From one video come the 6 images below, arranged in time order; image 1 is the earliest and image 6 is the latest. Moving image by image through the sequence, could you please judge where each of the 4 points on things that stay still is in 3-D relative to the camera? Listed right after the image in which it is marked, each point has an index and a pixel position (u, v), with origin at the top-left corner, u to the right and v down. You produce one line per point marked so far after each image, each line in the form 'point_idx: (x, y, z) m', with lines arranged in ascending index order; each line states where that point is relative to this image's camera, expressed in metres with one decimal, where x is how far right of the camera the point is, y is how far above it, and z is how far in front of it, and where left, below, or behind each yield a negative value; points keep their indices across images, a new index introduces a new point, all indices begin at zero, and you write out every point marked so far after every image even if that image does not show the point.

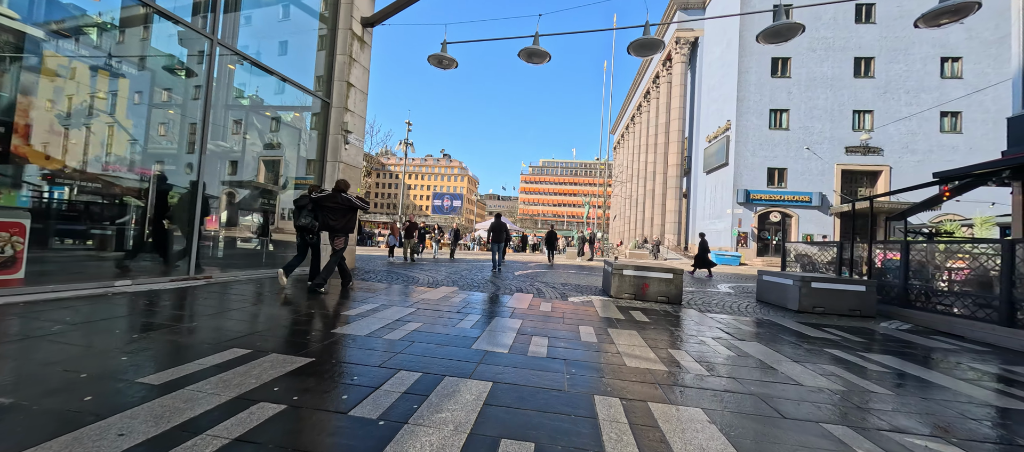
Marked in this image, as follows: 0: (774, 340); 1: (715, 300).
0: (+4.0, -1.7, +6.1) m
1: (+4.9, -1.8, +9.6) m
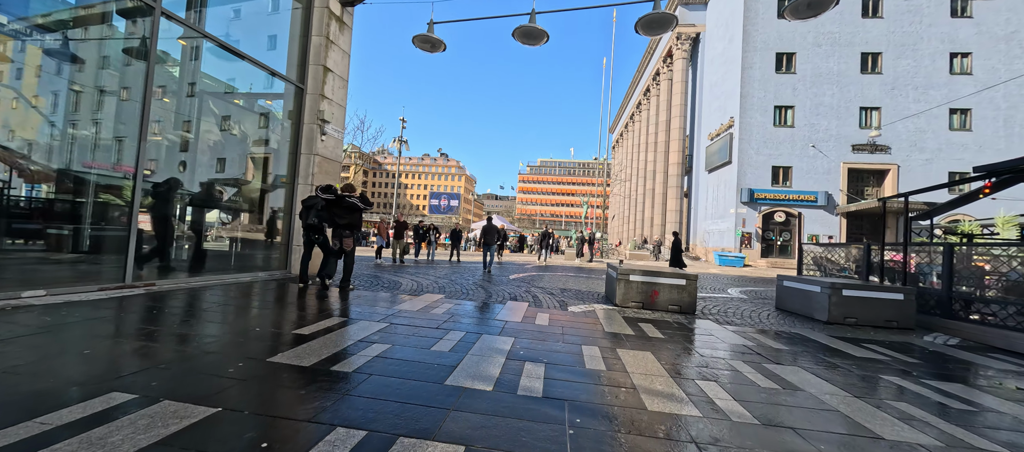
0: (+3.9, -1.7, +5.2) m
1: (+4.8, -1.8, +8.7) m
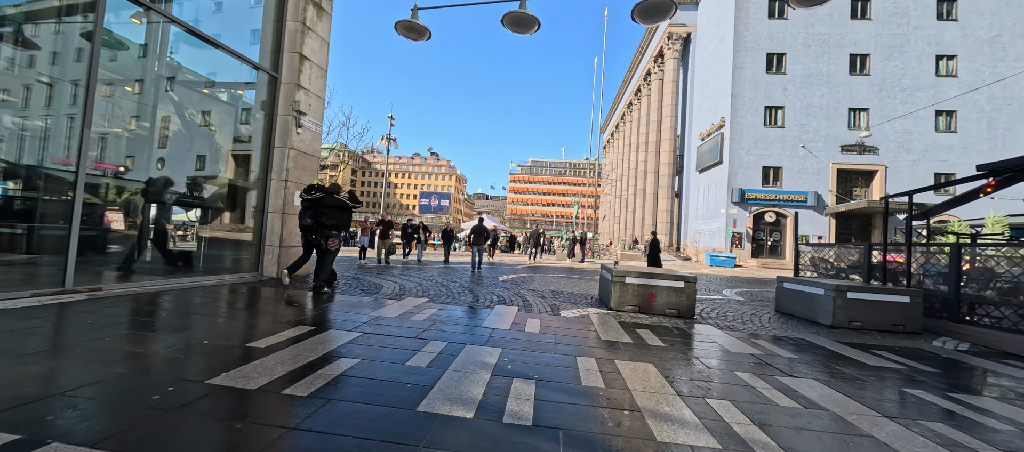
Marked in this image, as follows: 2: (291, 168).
0: (+3.7, -1.7, +4.8) m
1: (+4.6, -1.8, +8.4) m
2: (-4.6, +1.2, +8.3) m
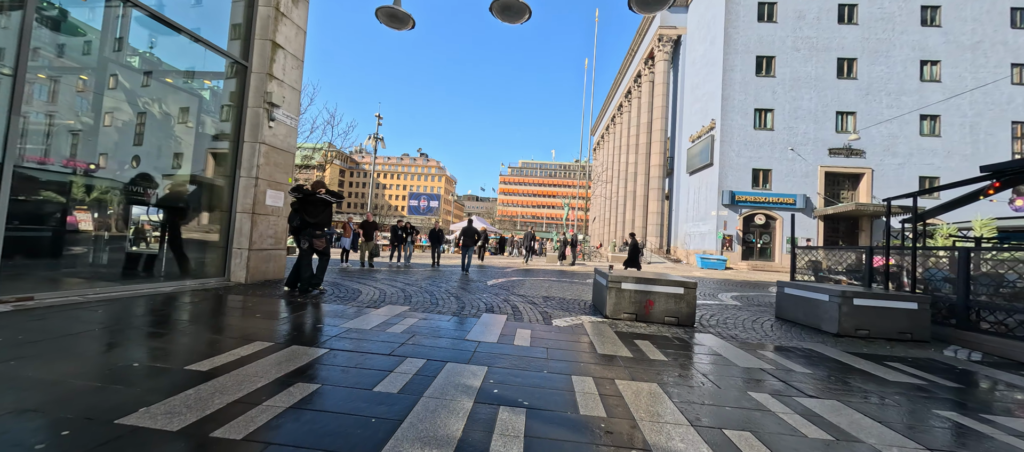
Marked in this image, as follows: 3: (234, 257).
0: (+3.6, -1.7, +4.5) m
1: (+4.3, -1.8, +8.0) m
2: (-4.8, +1.2, +7.7) m
3: (-5.3, -0.6, +7.6) m
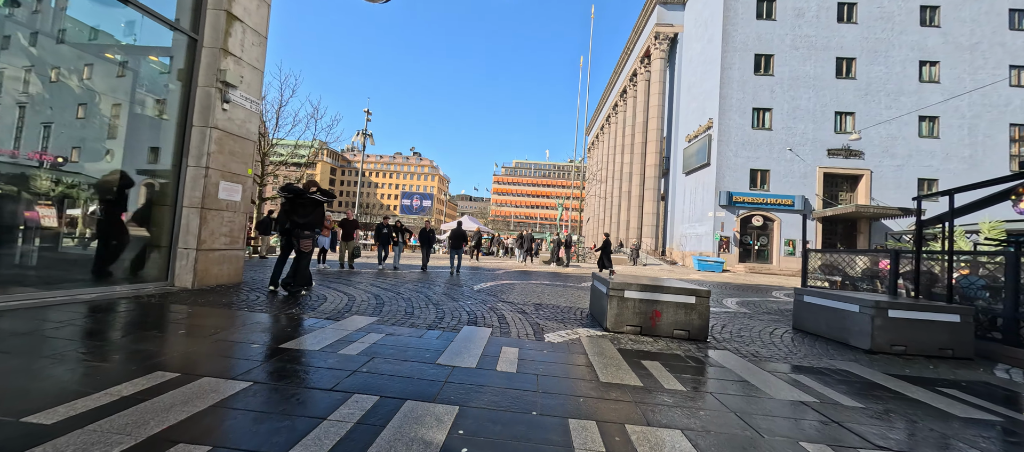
0: (+3.4, -1.7, +3.6) m
1: (+4.1, -1.8, +7.2) m
2: (-5.0, +1.3, +6.7) m
3: (-5.5, -0.5, +6.6) m
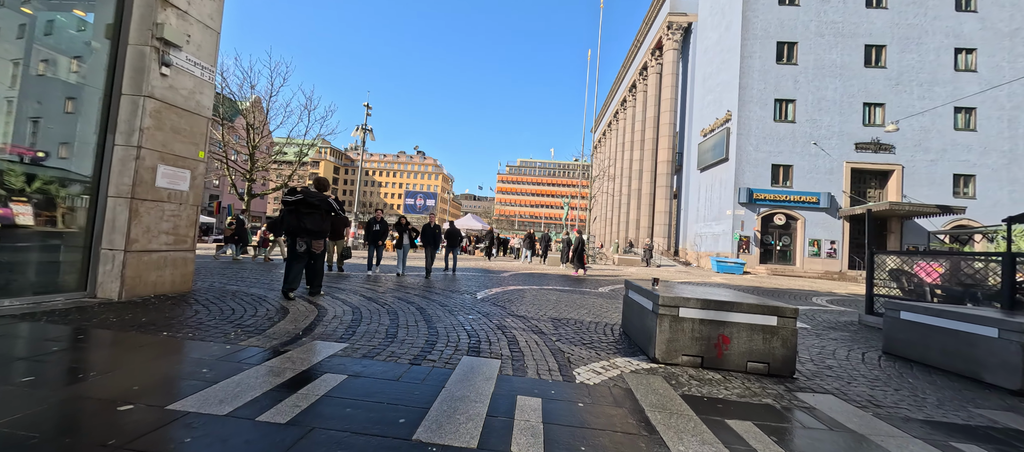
0: (+3.6, -1.7, +2.1) m
1: (+4.3, -1.8, +5.7) m
2: (-4.8, +1.3, +5.3) m
3: (-5.3, -0.5, +5.2) m
